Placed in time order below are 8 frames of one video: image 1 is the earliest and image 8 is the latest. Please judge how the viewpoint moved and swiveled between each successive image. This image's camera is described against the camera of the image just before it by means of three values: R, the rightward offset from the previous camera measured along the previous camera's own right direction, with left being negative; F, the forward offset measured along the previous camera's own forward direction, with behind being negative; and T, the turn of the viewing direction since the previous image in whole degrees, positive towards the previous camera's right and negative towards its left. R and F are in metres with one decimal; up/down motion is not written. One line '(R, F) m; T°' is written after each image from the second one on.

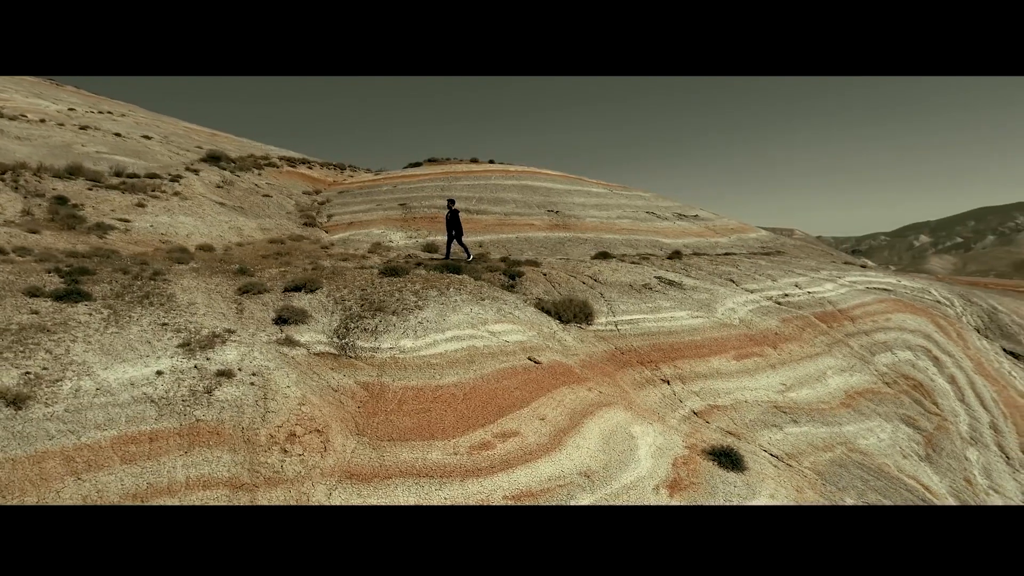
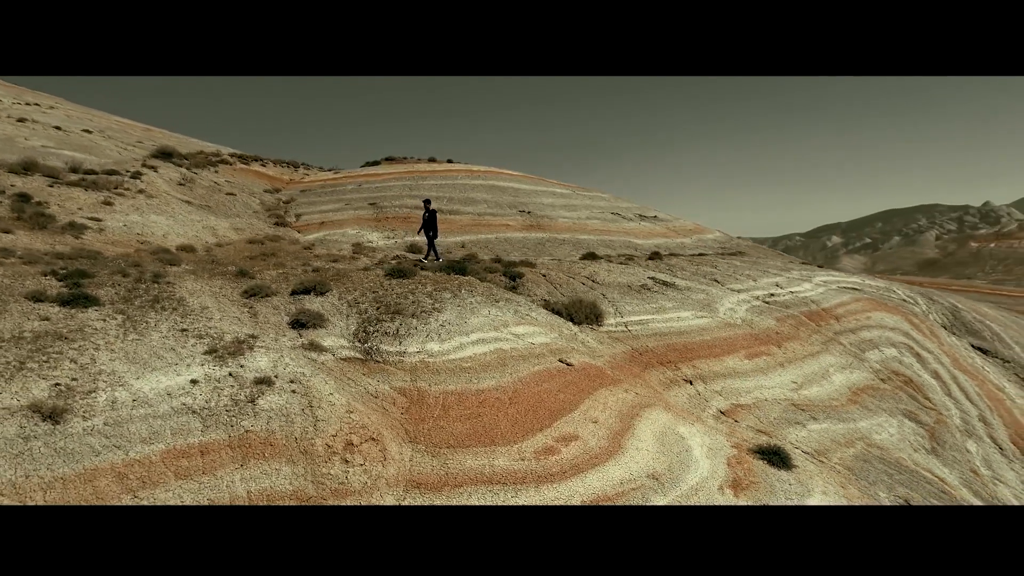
(-1.9, +0.3) m; +5°
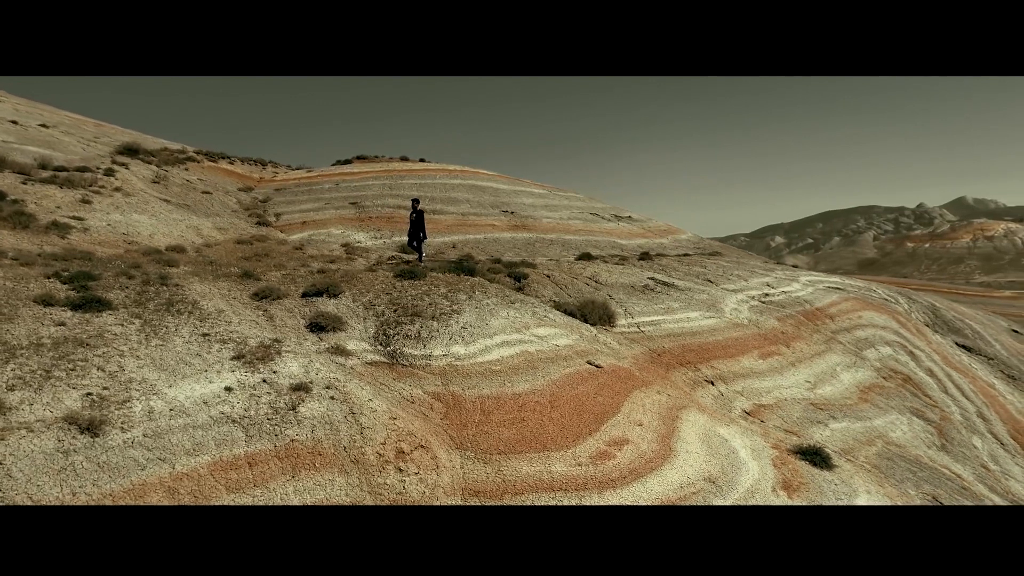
(-1.4, +0.3) m; +4°
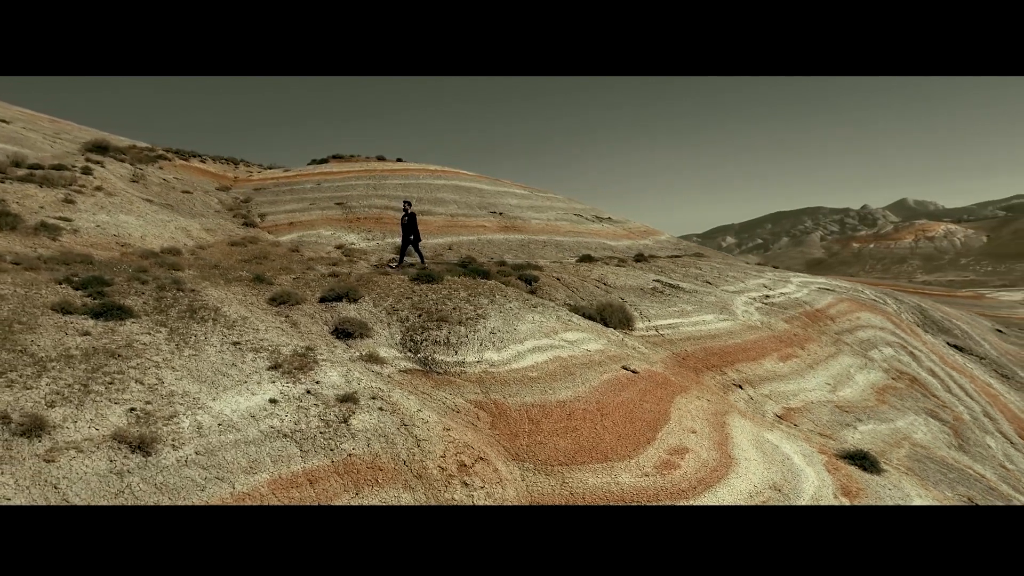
(-1.4, +0.4) m; +3°
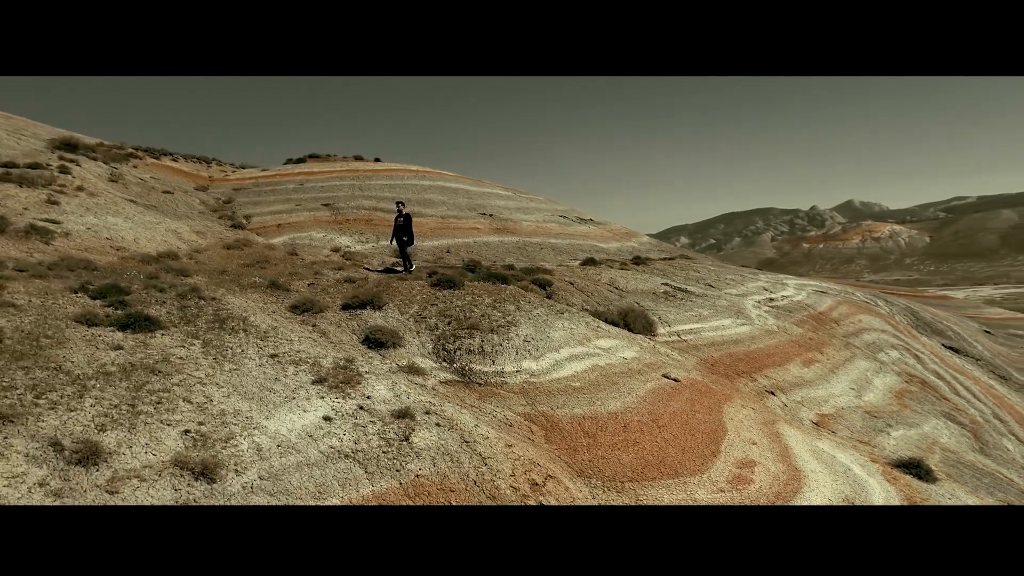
(-1.4, +0.5) m; +3°
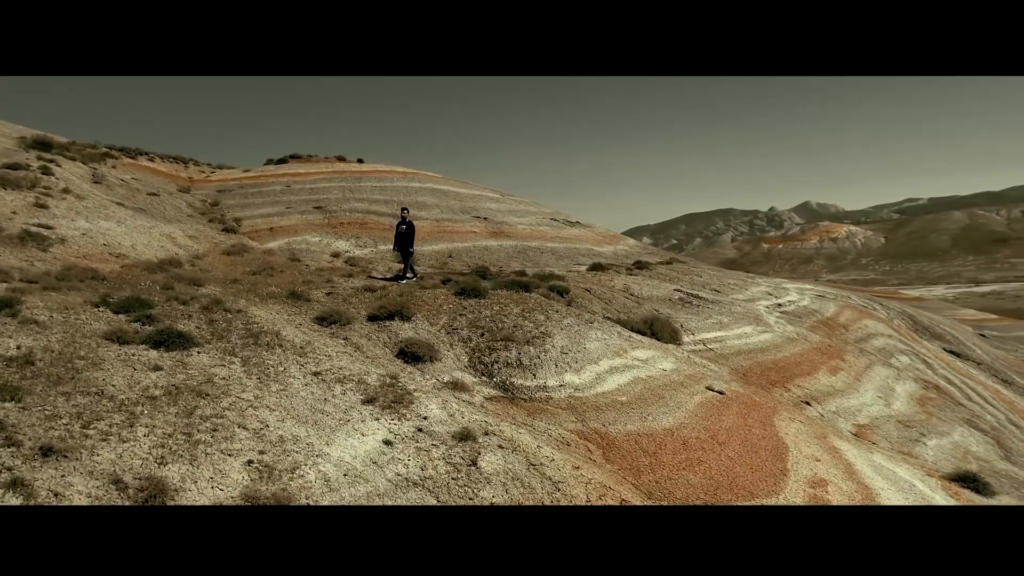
(-1.3, +0.6) m; +3°
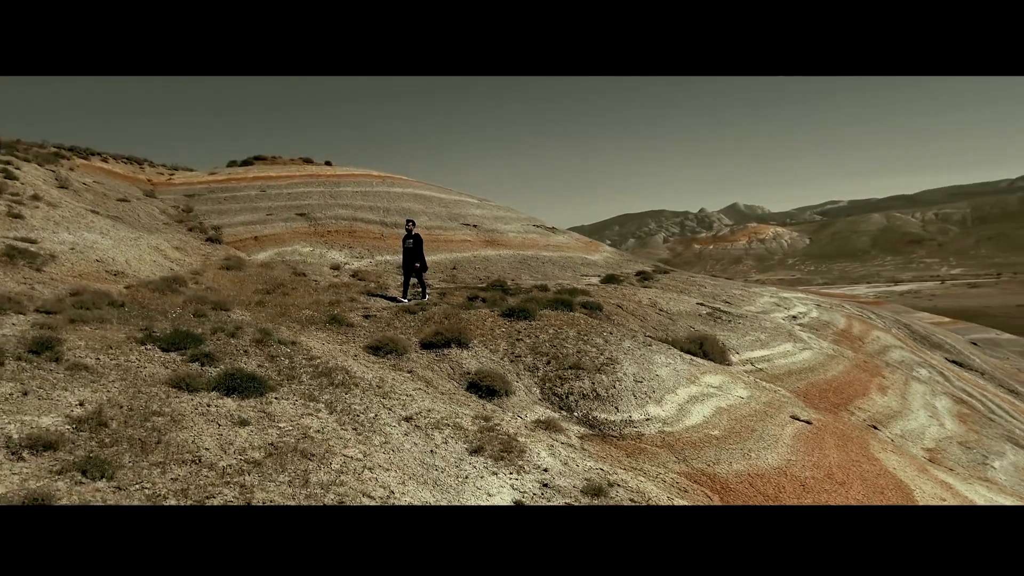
(-2.2, +1.2) m; +5°
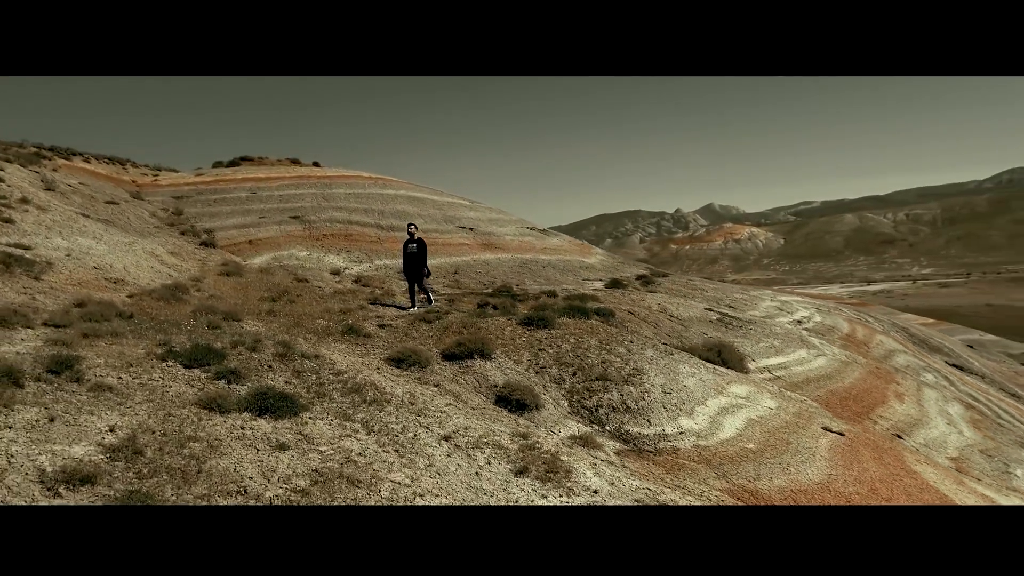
(-0.8, +0.4) m; +2°
